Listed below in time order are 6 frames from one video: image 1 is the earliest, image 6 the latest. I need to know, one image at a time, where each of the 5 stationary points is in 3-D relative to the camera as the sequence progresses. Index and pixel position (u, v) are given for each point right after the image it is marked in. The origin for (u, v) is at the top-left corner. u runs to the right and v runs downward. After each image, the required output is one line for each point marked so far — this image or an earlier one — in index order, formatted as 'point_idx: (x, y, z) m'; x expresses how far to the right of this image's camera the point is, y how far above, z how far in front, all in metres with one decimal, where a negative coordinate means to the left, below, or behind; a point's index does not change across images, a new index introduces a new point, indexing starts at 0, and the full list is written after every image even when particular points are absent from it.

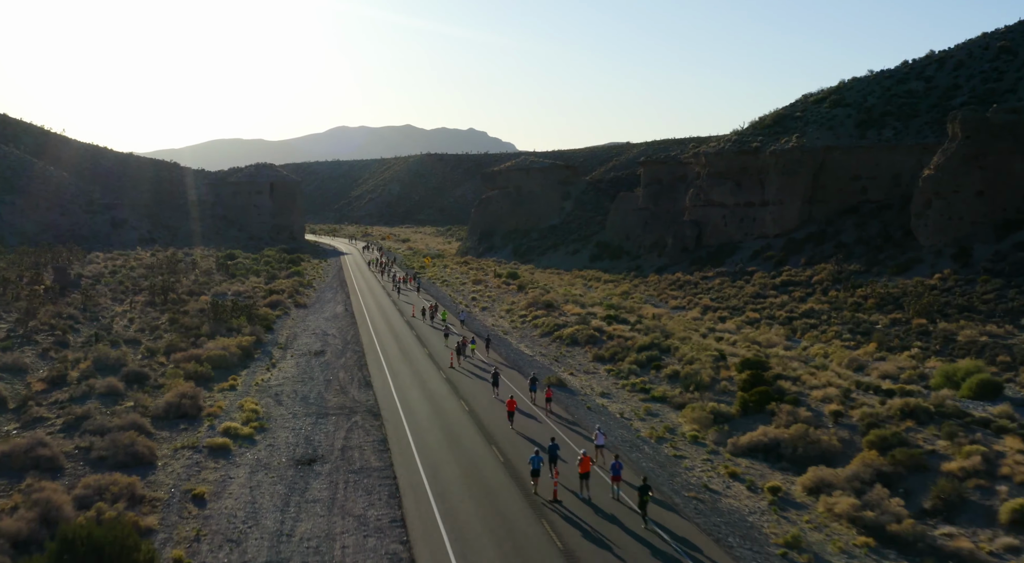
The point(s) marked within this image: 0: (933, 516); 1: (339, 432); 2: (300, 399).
0: (+7.7, -4.2, +12.5) m
1: (-4.0, -3.5, +16.2) m
2: (-5.8, -3.2, +19.1) m
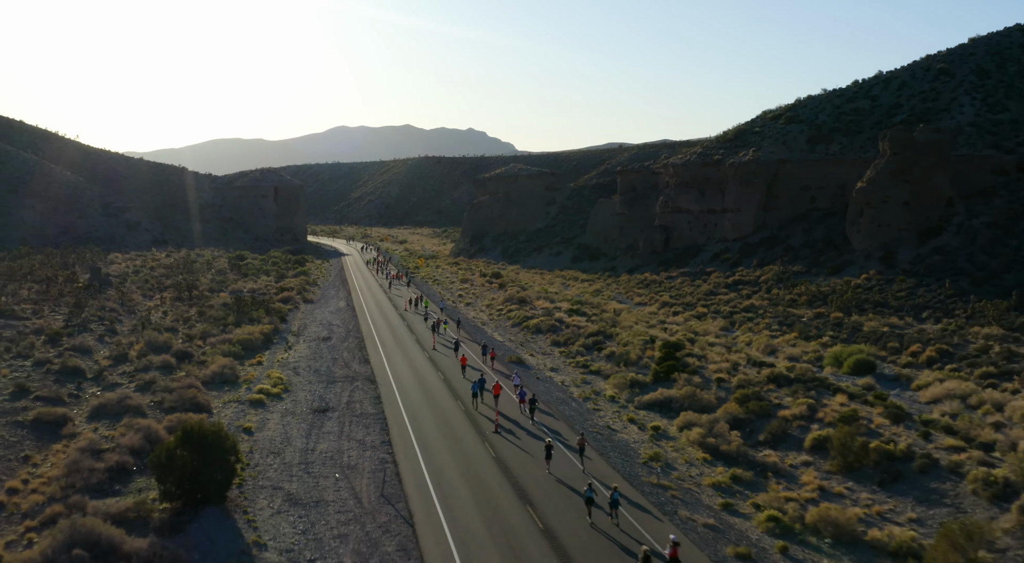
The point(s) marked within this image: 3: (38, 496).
0: (+6.5, -4.2, +17.9) m
1: (-5.2, -3.4, +21.5) m
2: (-7.0, -3.1, +24.4) m
3: (-9.6, -4.3, +14.0) m
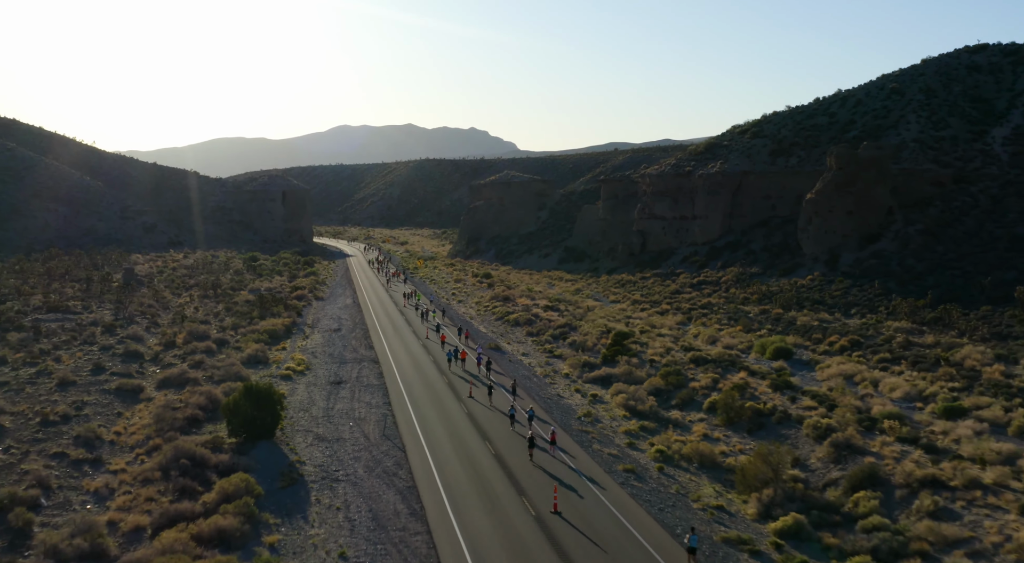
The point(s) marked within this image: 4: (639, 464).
0: (+5.5, -4.2, +23.5) m
1: (-6.2, -3.5, +27.1) m
2: (-8.0, -3.2, +30.0) m
3: (-10.6, -4.4, +19.7) m
4: (+3.3, -4.8, +18.2) m
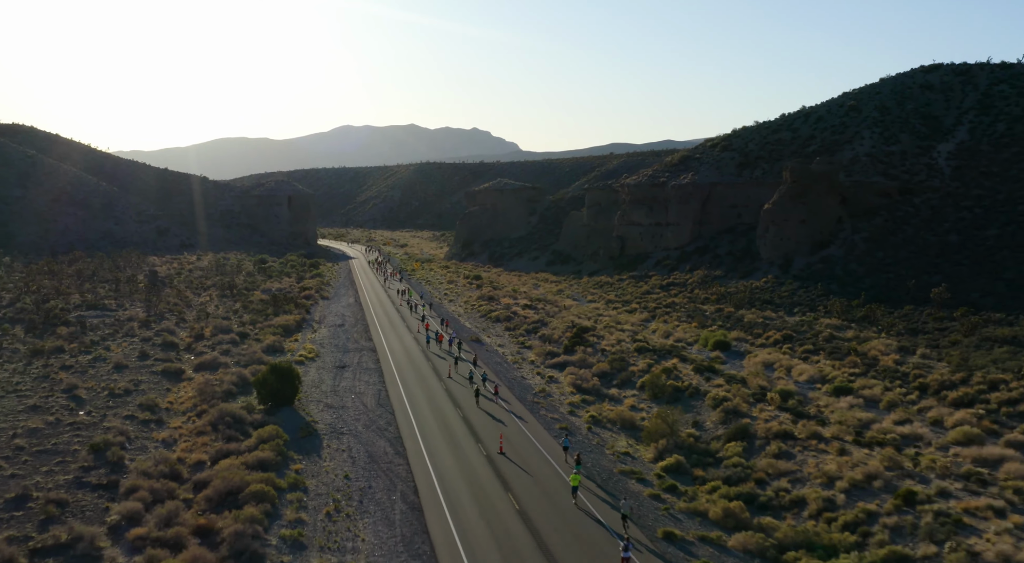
0: (+4.3, -4.3, +29.0) m
1: (-7.4, -3.6, +32.7) m
2: (-9.2, -3.3, +35.6) m
3: (-11.8, -4.4, +25.2) m
4: (+2.1, -4.9, +23.7) m
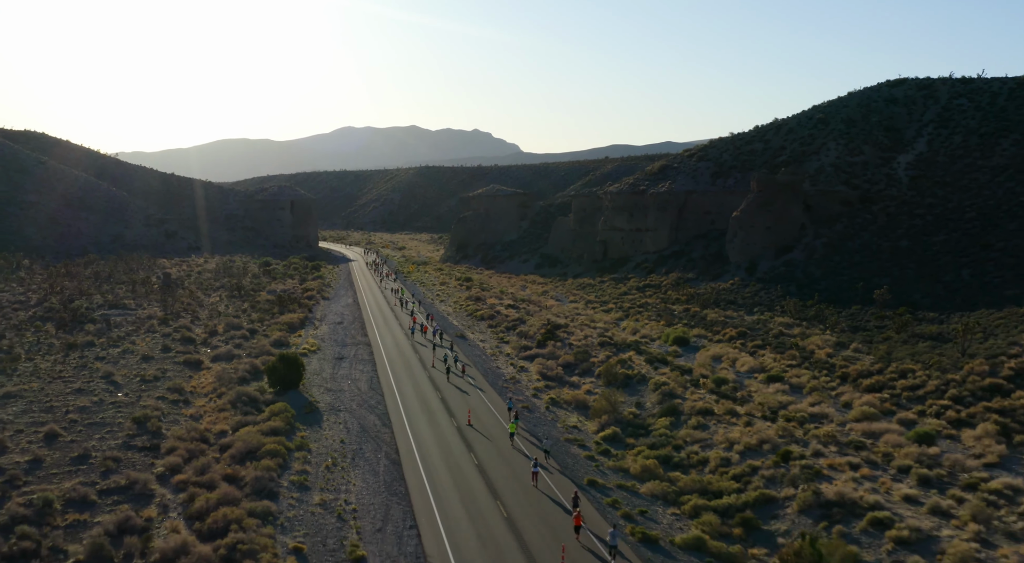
0: (+3.1, -4.5, +33.4) m
1: (-8.6, -3.7, +37.1) m
2: (-10.4, -3.4, +40.0) m
3: (-13.0, -4.5, +29.7) m
4: (+0.9, -5.0, +28.2) m
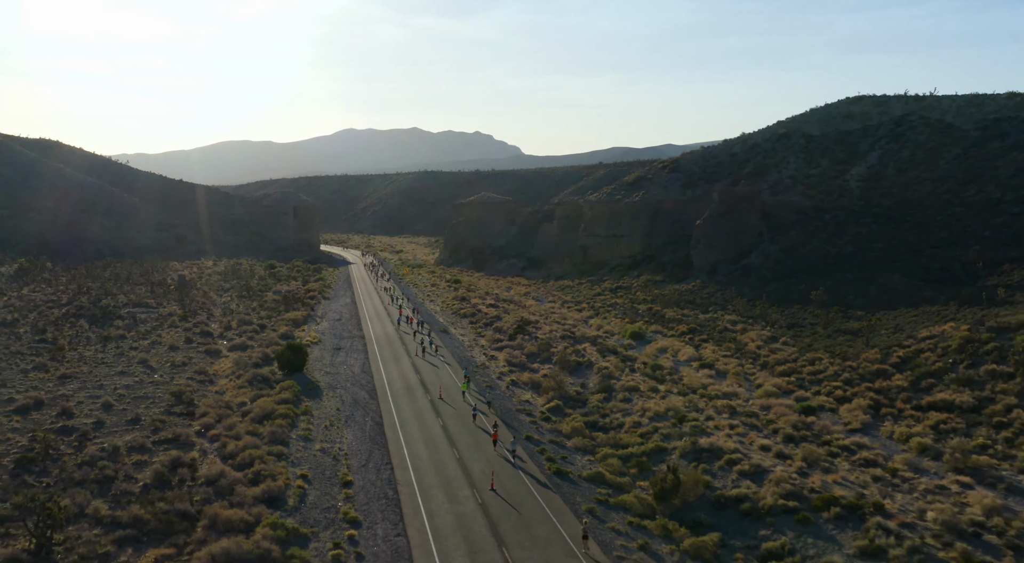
0: (+1.4, -4.6, +39.4) m
1: (-10.2, -3.8, +43.2) m
2: (-12.0, -3.5, +46.1) m
3: (-14.7, -4.6, +35.7) m
4: (-0.8, -5.1, +34.2) m
